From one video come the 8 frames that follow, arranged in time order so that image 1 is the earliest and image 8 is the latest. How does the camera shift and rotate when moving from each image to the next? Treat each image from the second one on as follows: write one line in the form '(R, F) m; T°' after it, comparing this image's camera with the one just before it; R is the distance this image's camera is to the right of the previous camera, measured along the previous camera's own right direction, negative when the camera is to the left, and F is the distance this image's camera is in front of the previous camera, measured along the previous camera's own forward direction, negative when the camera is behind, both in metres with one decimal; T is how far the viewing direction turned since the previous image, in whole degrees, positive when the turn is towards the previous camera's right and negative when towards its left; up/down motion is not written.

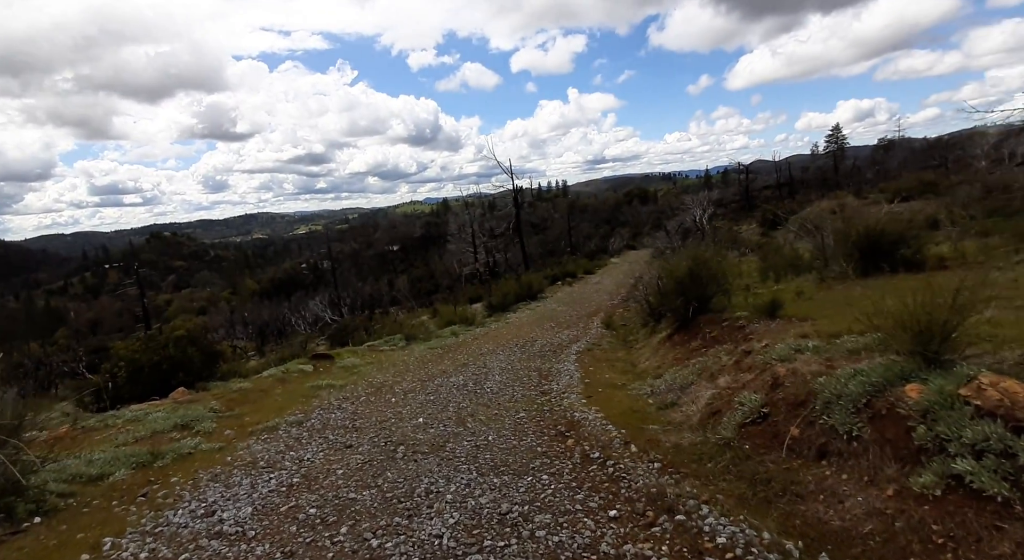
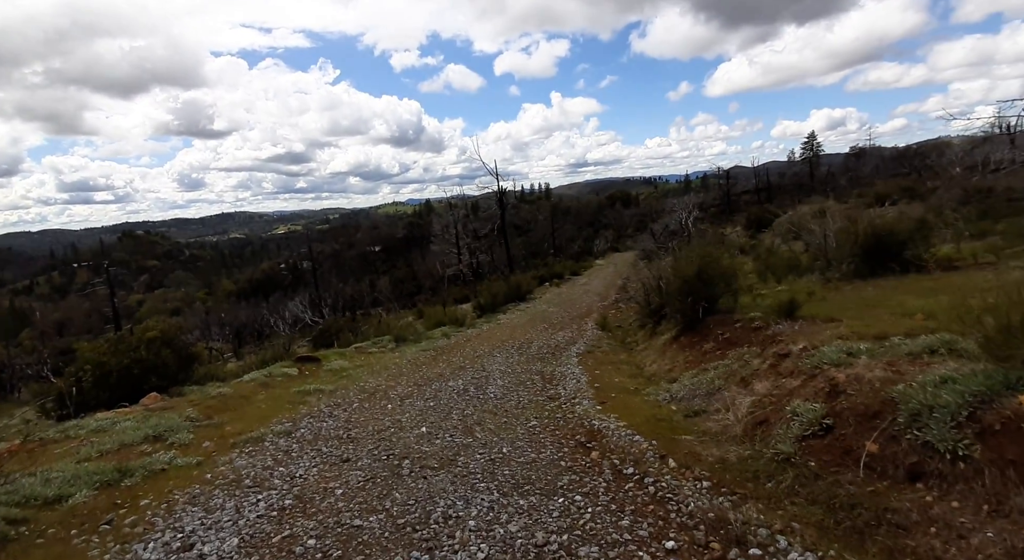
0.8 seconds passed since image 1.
(-0.4, +0.7) m; +2°
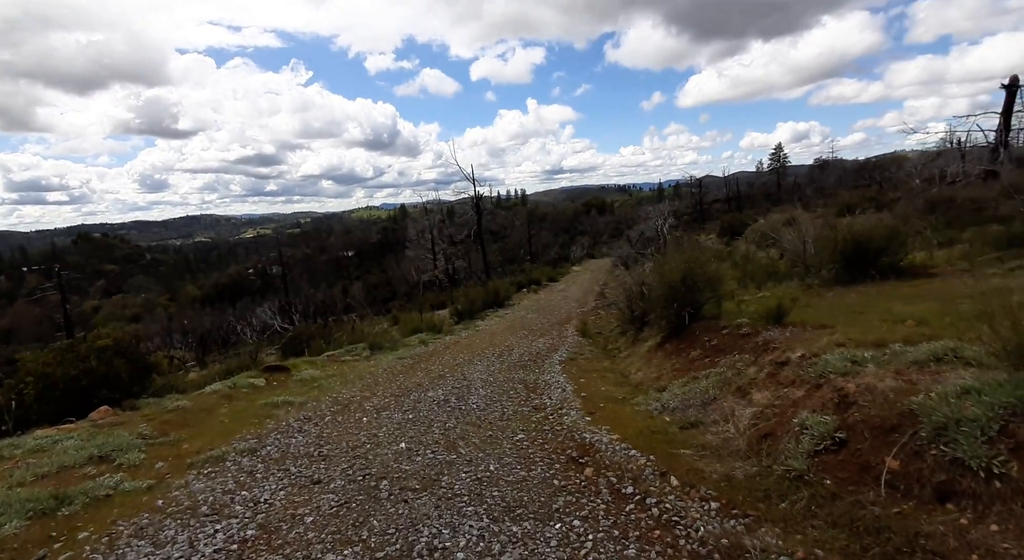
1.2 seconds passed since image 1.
(-0.1, +0.4) m; +3°
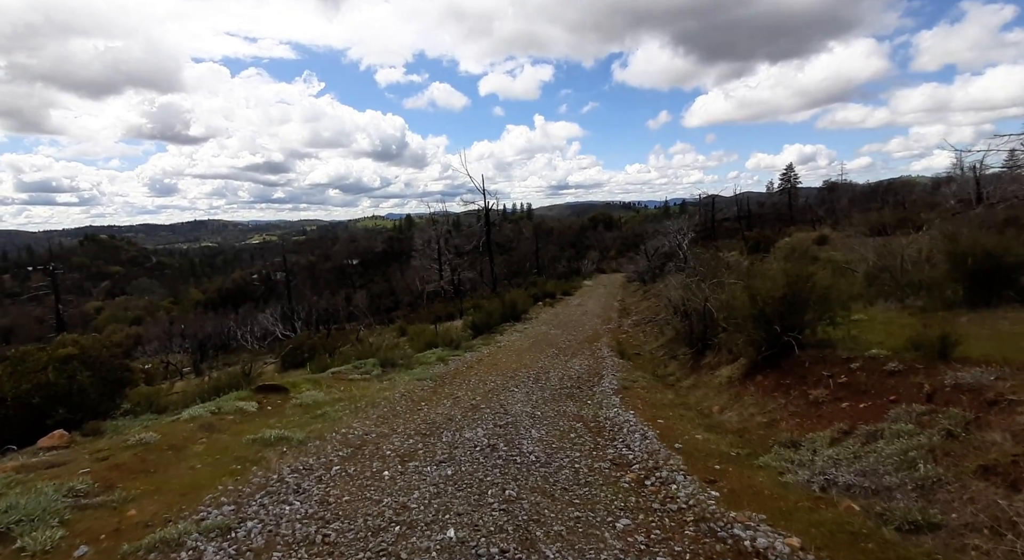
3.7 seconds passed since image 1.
(-0.9, +2.2) m; 0°
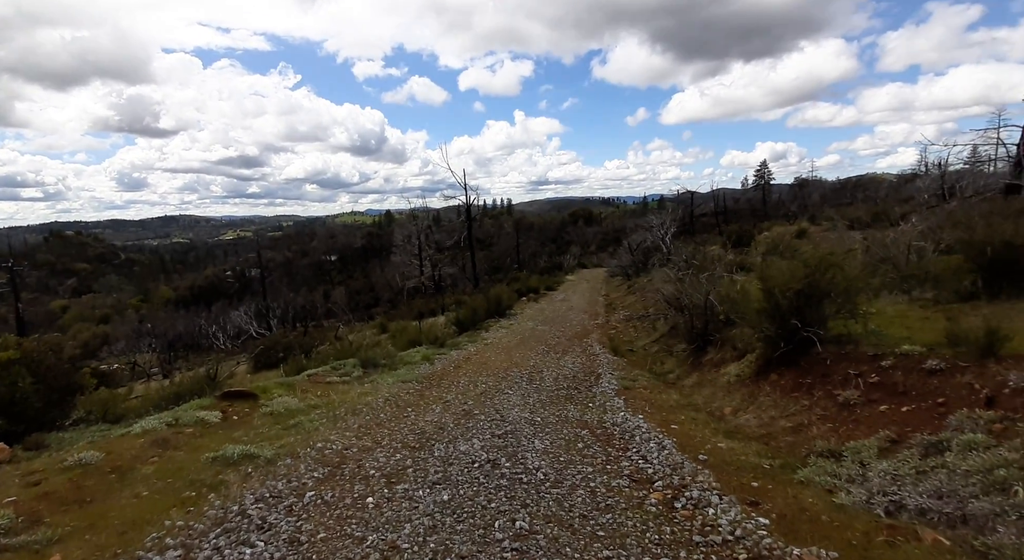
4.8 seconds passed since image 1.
(-0.2, +0.9) m; +2°
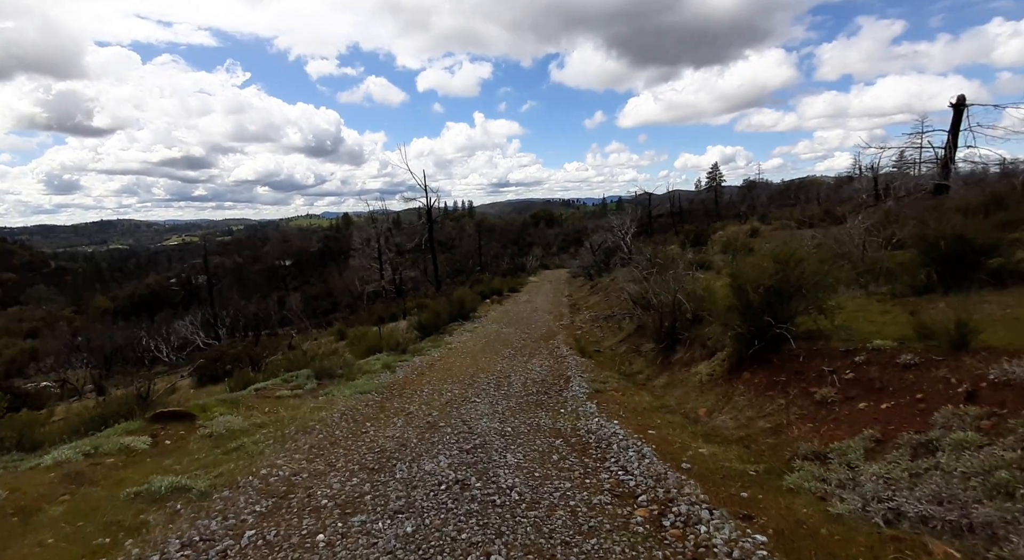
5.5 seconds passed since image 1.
(-0.1, +0.5) m; +4°
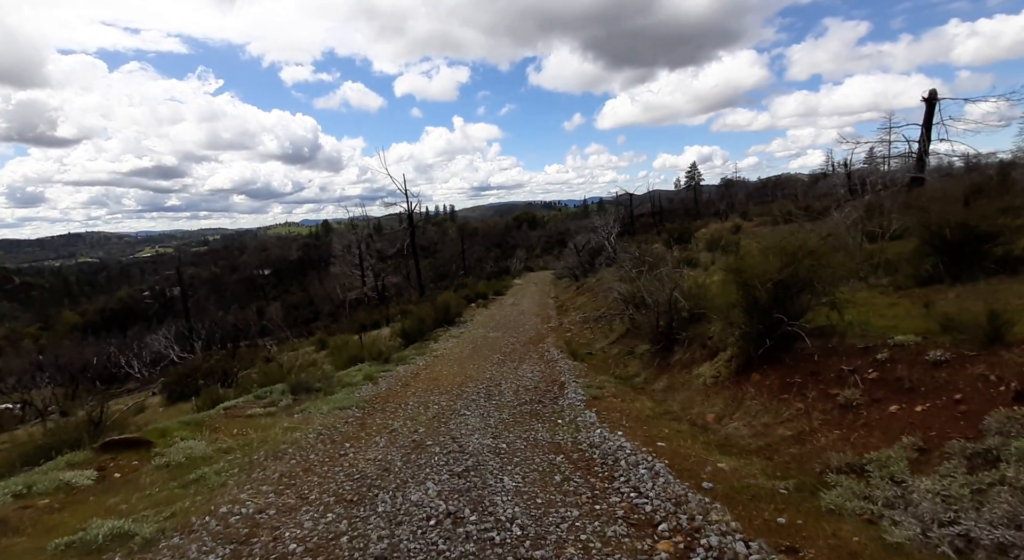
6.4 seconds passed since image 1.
(-0.1, +0.7) m; +2°
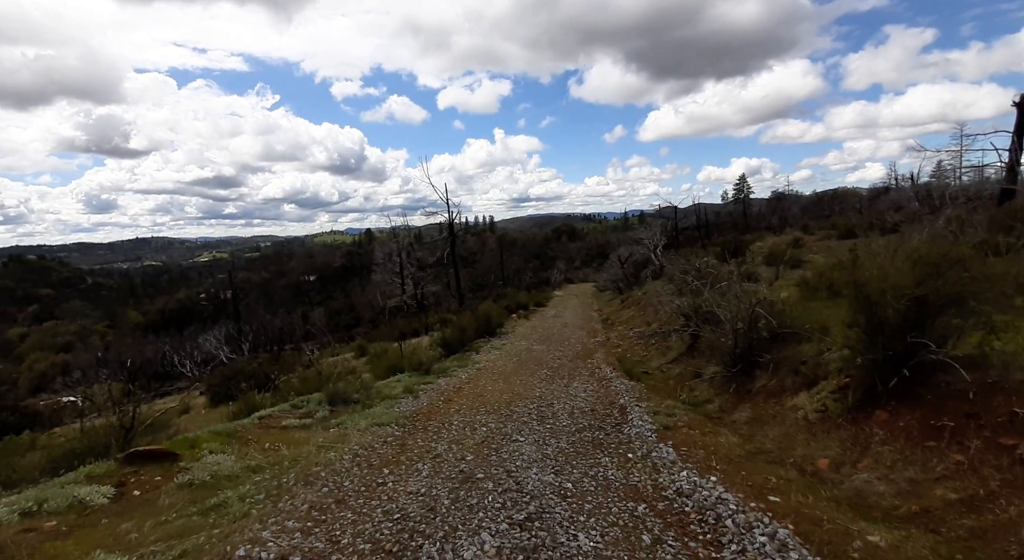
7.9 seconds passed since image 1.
(-0.4, +1.1) m; -4°
